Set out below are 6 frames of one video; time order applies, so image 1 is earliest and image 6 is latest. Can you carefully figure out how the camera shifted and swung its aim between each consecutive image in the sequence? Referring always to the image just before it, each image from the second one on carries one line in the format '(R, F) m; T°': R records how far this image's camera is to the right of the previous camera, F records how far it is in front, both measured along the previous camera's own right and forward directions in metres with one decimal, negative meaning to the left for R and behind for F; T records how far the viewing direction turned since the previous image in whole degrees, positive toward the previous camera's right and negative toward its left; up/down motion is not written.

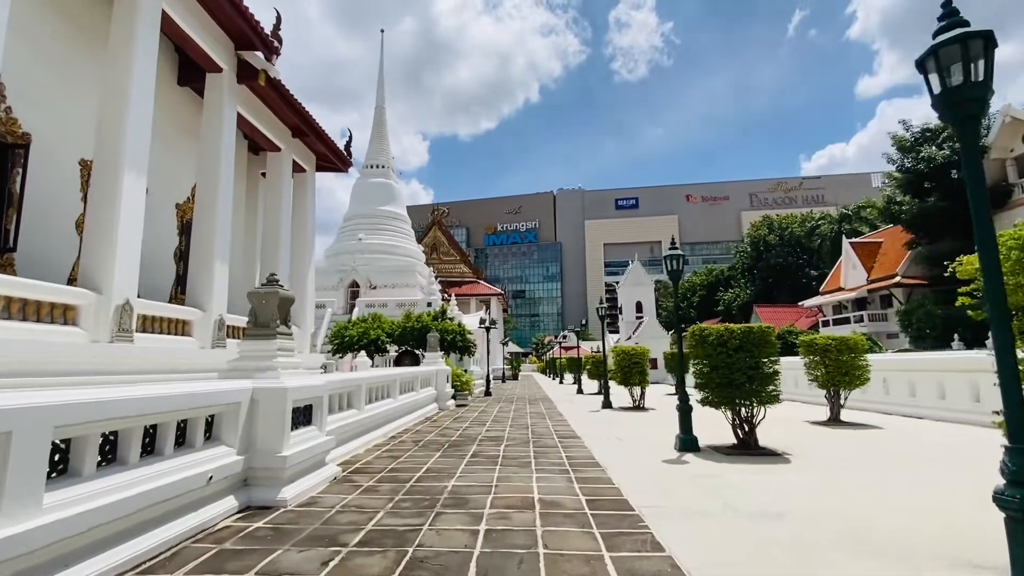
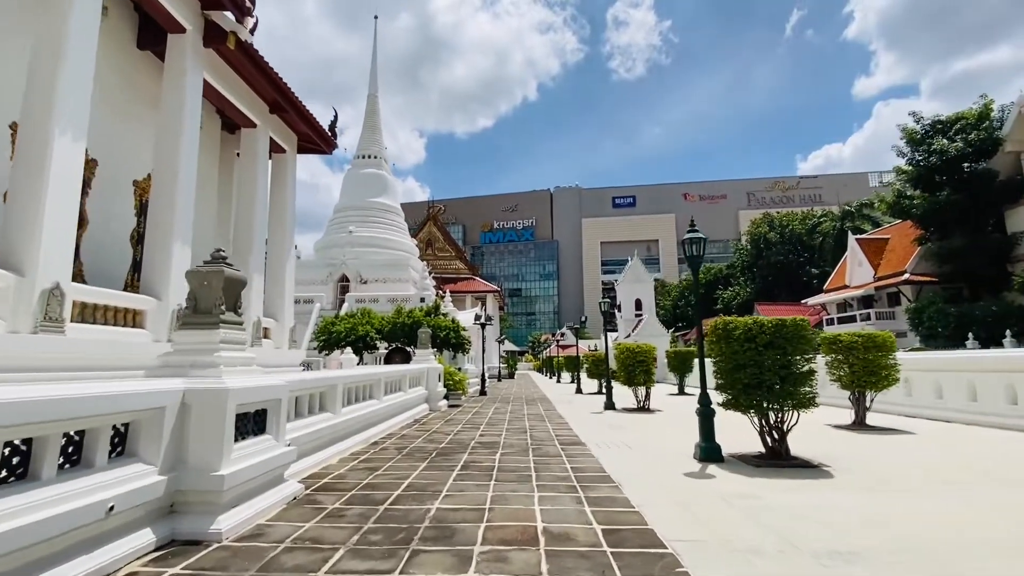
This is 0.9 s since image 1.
(0.0, +0.8) m; 0°
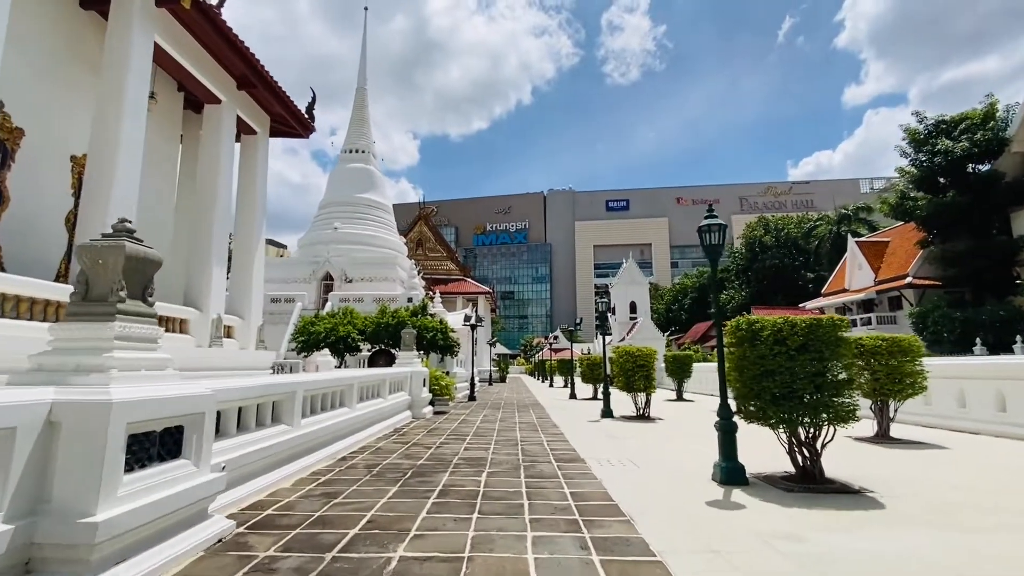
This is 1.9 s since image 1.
(0.0, +0.8) m; +1°
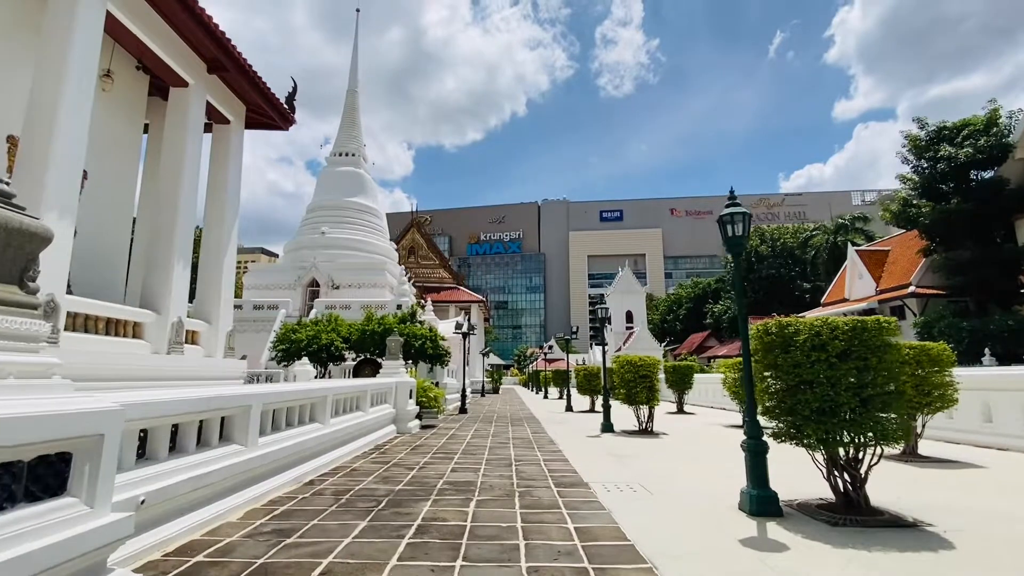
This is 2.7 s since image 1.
(0.0, +0.7) m; +1°
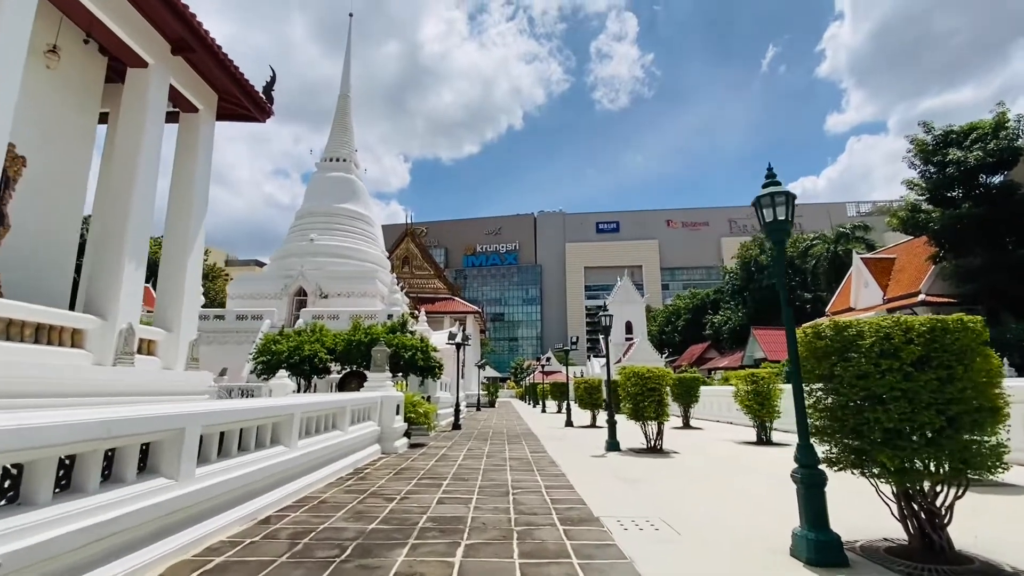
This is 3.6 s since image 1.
(0.0, +0.8) m; 0°
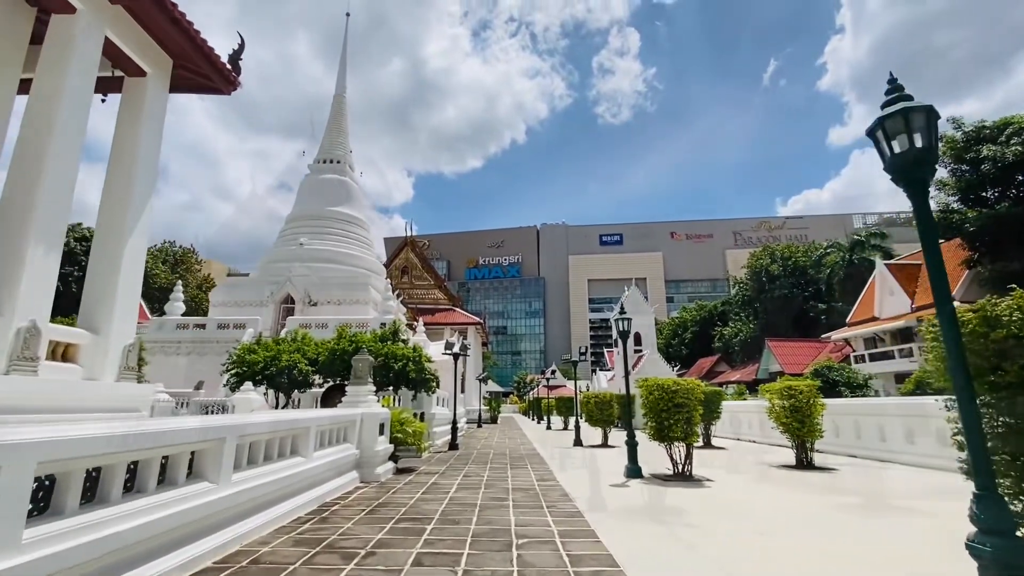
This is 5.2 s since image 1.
(0.0, +1.3) m; 0°
